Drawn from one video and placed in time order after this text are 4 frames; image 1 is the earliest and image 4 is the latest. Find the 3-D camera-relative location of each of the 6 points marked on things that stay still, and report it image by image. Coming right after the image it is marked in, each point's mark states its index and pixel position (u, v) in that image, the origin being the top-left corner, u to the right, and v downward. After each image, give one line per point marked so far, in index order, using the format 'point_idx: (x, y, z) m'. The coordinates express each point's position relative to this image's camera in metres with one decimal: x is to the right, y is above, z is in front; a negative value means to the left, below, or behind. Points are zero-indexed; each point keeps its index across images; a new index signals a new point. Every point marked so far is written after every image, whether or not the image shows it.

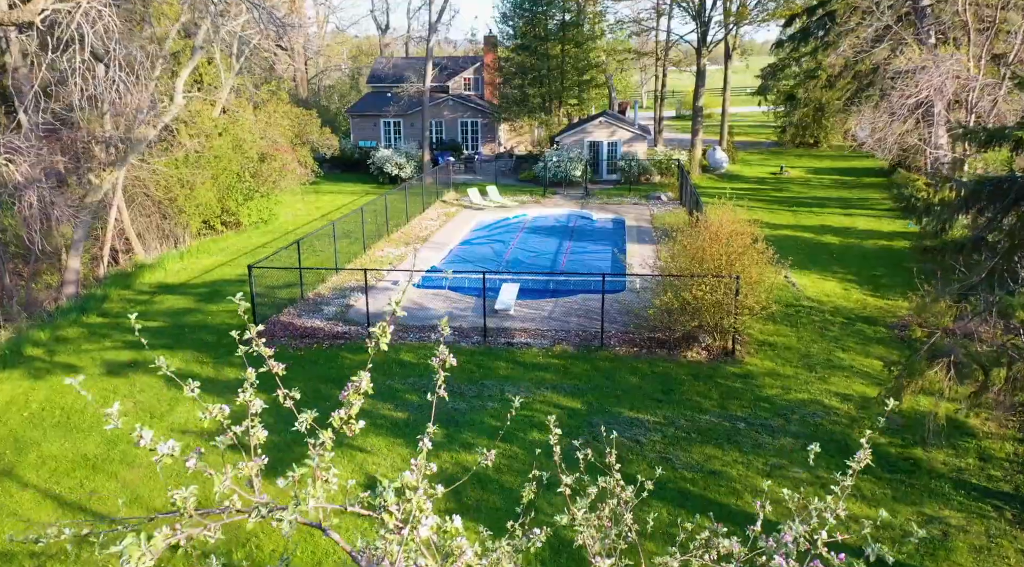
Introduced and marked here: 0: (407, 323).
0: (-2.0, -0.8, +14.9) m
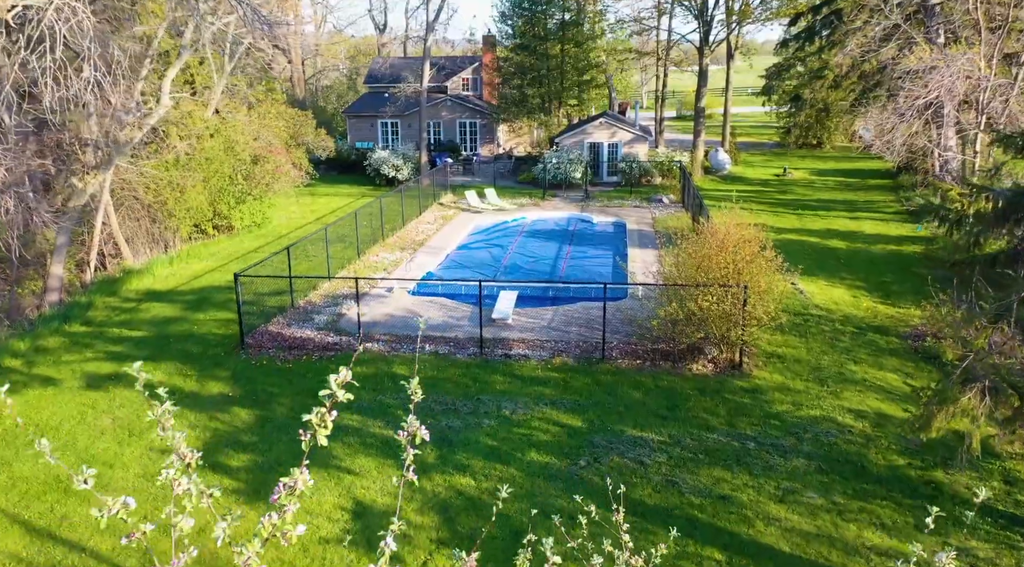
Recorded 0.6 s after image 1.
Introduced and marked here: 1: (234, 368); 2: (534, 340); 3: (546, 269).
0: (-2.0, -0.9, +14.4) m
1: (-4.6, -1.4, +12.9) m
2: (+0.4, -1.0, +13.9) m
3: (+0.8, +0.3, +19.4) m
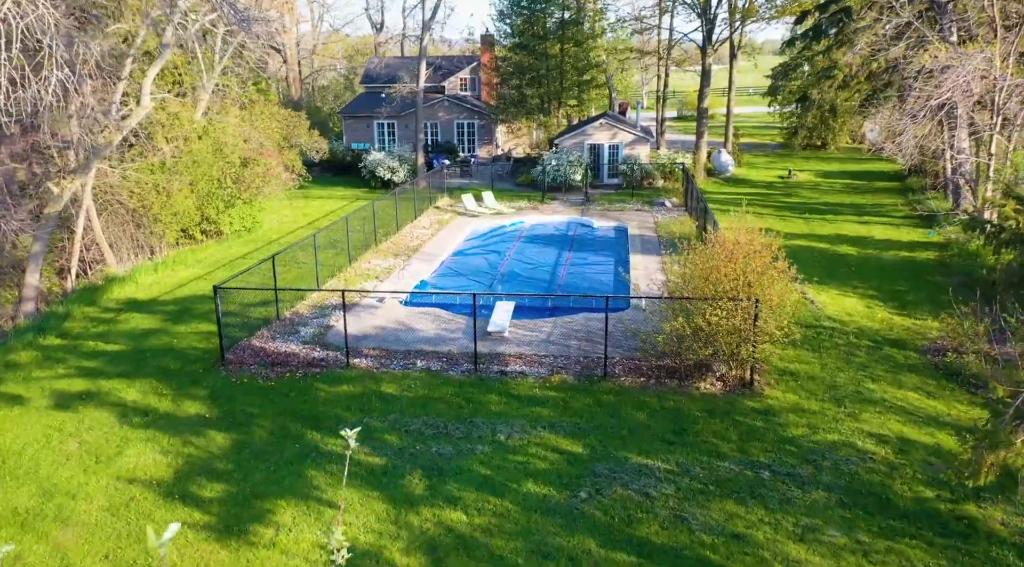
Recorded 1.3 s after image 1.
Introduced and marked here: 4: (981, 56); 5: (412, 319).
0: (-2.1, -1.1, +13.6) m
1: (-4.6, -1.6, +12.1) m
2: (+0.3, -1.2, +13.1) m
3: (+0.8, +0.2, +18.7) m
4: (+10.9, +5.3, +18.2) m
5: (-1.9, -0.7, +15.1) m
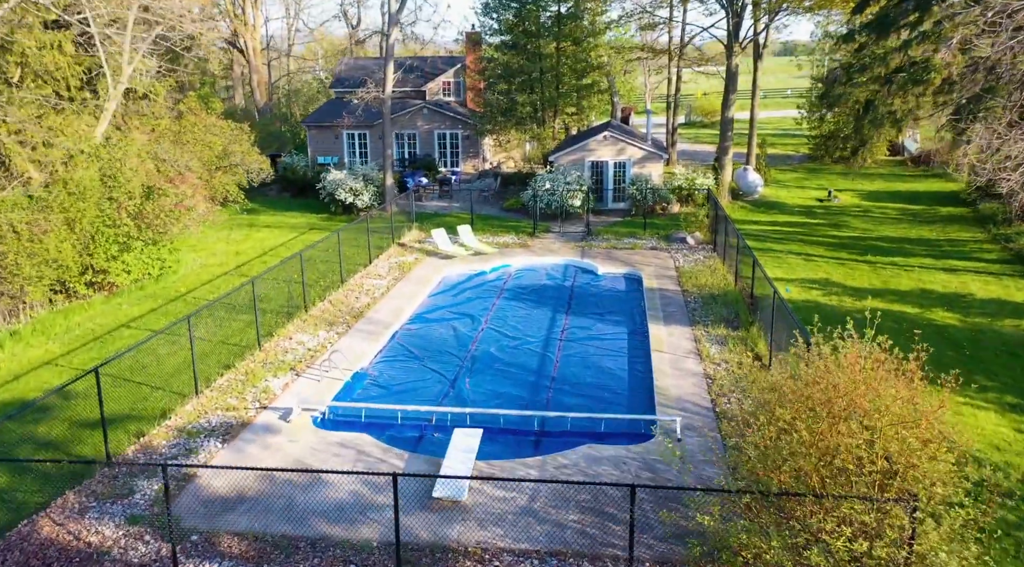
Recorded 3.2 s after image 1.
0: (-2.5, -2.6, +8.2) m
1: (-5.1, -3.1, +6.7) m
2: (-0.1, -2.7, +7.7) m
3: (+0.3, -1.3, +13.3) m
4: (+10.4, +3.8, +12.9) m
5: (-2.4, -2.2, +9.7) m
